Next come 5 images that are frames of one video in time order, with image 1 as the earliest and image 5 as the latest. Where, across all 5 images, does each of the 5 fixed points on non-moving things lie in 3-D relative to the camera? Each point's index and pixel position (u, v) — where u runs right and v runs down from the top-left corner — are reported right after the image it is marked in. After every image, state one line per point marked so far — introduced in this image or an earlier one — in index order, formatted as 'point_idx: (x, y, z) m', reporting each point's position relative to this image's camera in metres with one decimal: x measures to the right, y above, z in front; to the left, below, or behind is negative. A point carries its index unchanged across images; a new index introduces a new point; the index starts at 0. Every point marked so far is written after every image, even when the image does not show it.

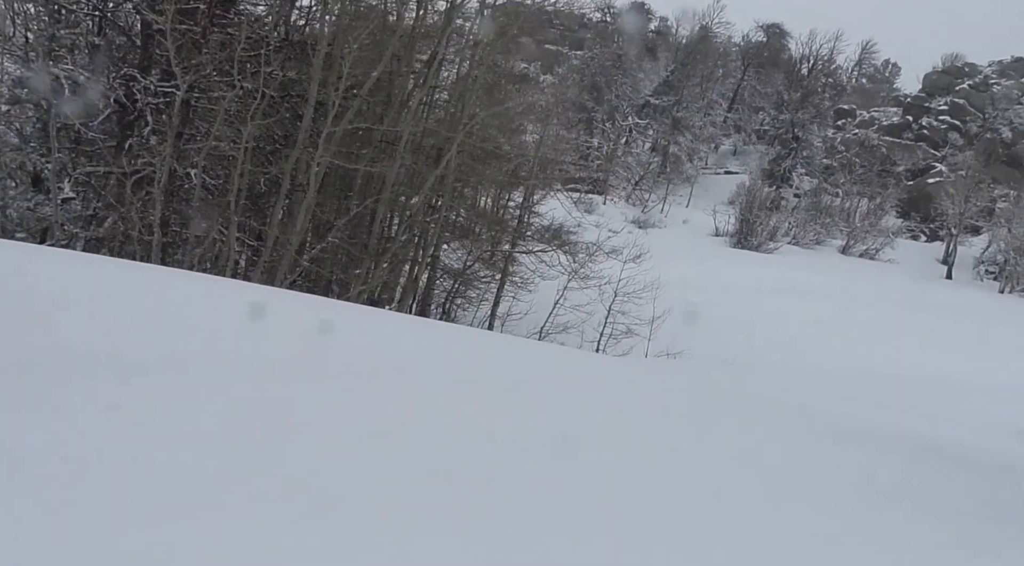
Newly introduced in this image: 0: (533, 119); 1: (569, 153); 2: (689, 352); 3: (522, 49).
0: (+0.3, +2.5, +17.7) m
1: (+0.9, +2.2, +19.1) m
2: (+2.5, -1.2, +16.0) m
3: (+0.2, +3.6, +17.3) m
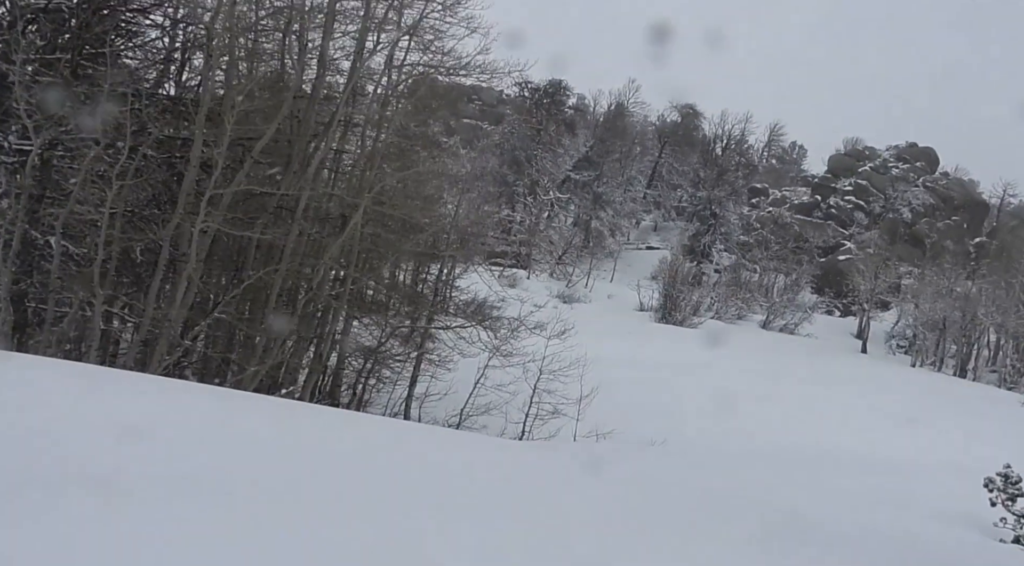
0: (-0.8, +1.3, +18.3) m
1: (-0.3, +0.9, +19.8) m
2: (+1.6, -2.3, +16.6) m
3: (-0.9, +2.4, +17.9) m
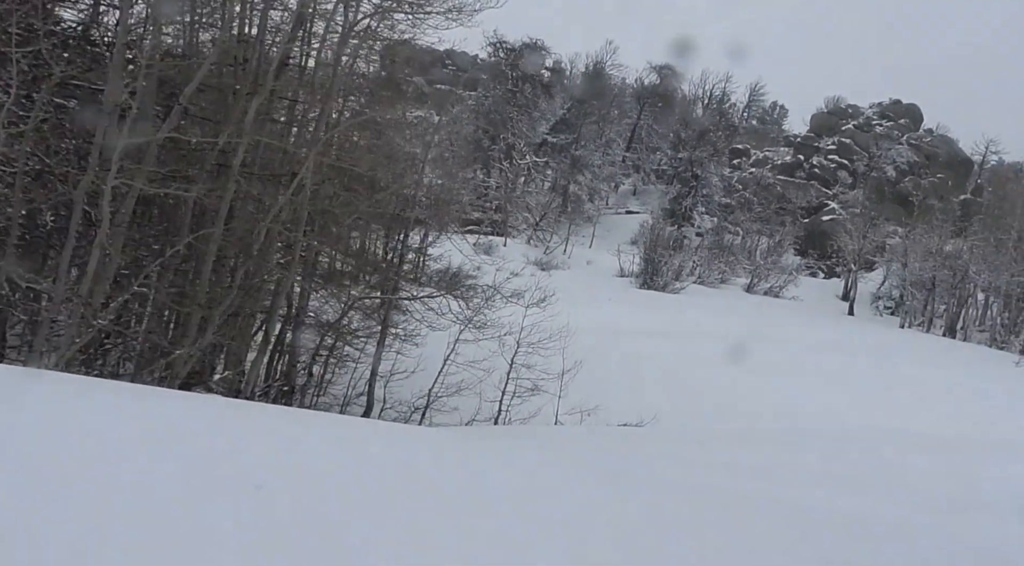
0: (-1.2, +1.8, +17.8) m
1: (-0.7, +1.5, +19.3) m
2: (+1.3, -1.8, +16.3) m
3: (-1.3, +2.9, +17.4) m
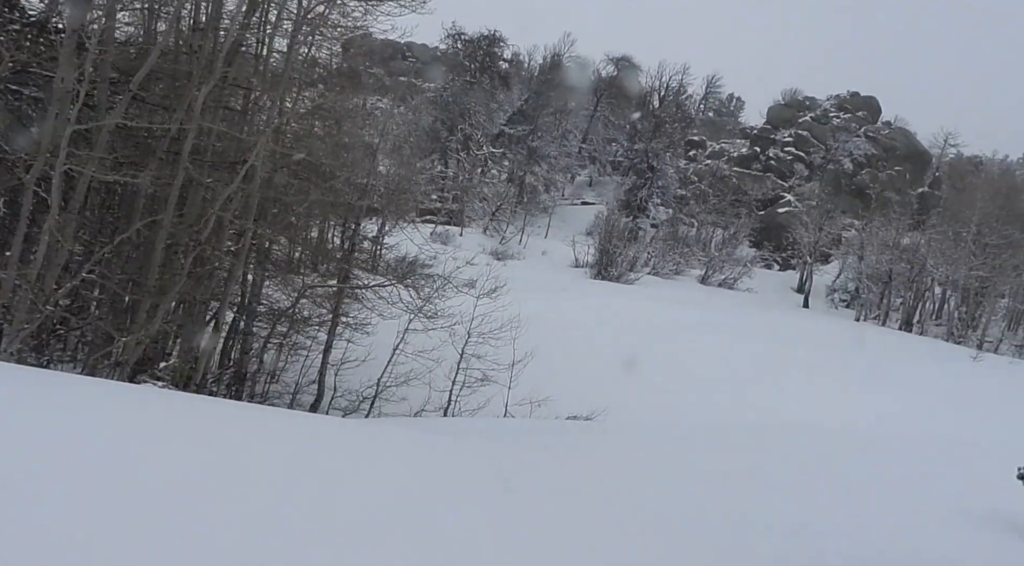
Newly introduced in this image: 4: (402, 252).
0: (-1.9, +2.0, +17.4) m
1: (-1.5, +1.7, +18.8) m
2: (+0.6, -1.6, +15.9) m
3: (-2.0, +3.0, +17.0) m
4: (-1.8, +0.5, +17.8) m
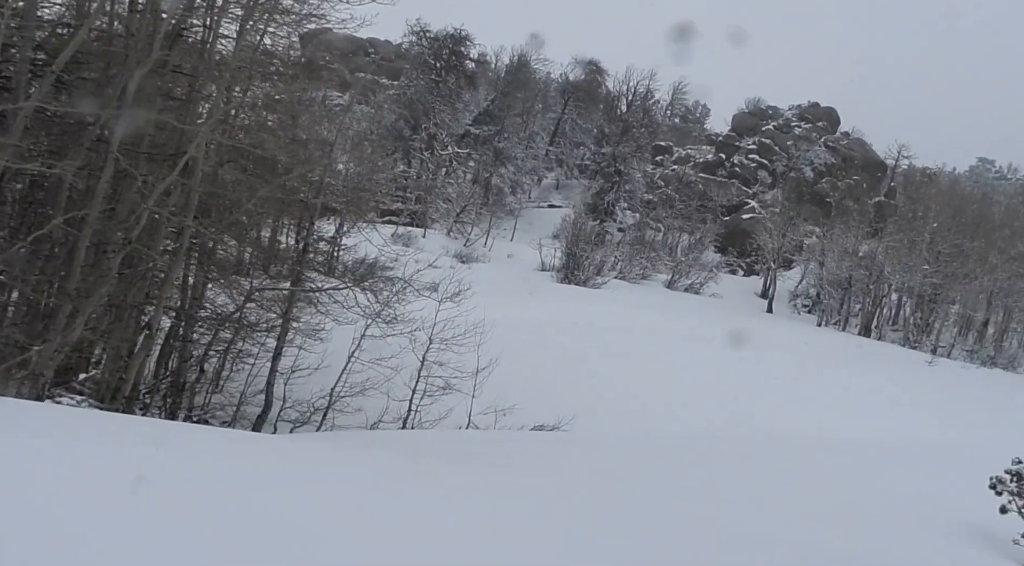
0: (-2.4, +2.0, +17.6) m
1: (-2.0, +1.7, +19.1) m
2: (+0.1, -1.7, +16.2) m
3: (-2.4, +3.1, +17.2) m
4: (-2.3, +0.5, +18.1) m
